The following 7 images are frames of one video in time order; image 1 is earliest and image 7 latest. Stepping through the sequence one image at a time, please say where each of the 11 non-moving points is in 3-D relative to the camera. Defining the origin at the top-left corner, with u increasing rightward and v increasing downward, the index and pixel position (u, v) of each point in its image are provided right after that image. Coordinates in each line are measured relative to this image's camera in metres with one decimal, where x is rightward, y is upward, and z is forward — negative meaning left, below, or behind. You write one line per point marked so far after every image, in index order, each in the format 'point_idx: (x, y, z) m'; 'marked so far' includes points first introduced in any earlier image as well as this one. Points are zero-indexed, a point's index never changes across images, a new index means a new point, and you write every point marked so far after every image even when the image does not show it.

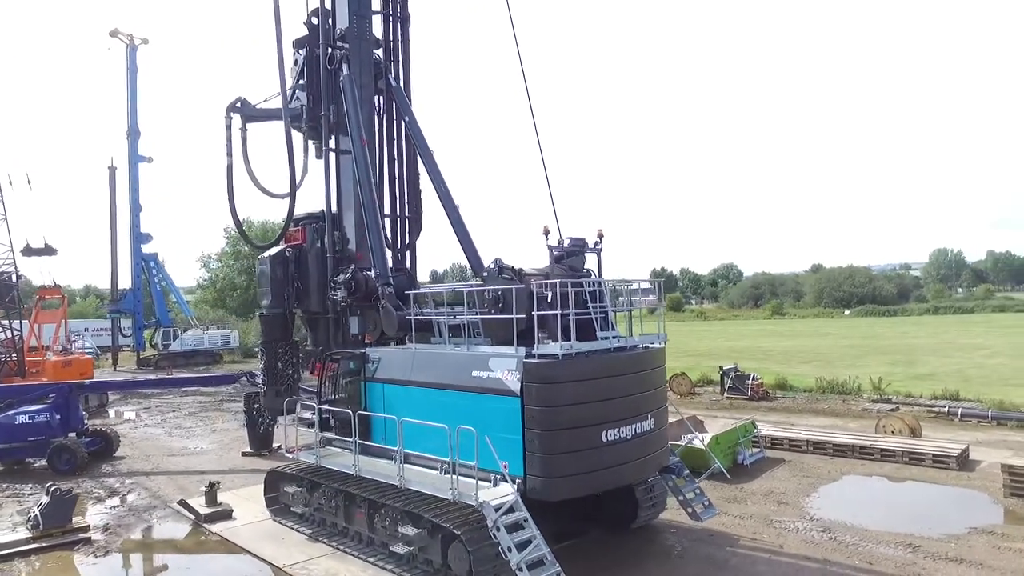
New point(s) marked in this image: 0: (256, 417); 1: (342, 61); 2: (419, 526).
0: (-4.8, -2.4, +13.8) m
1: (-2.4, +3.3, +10.6) m
2: (-1.0, -2.4, +7.5) m
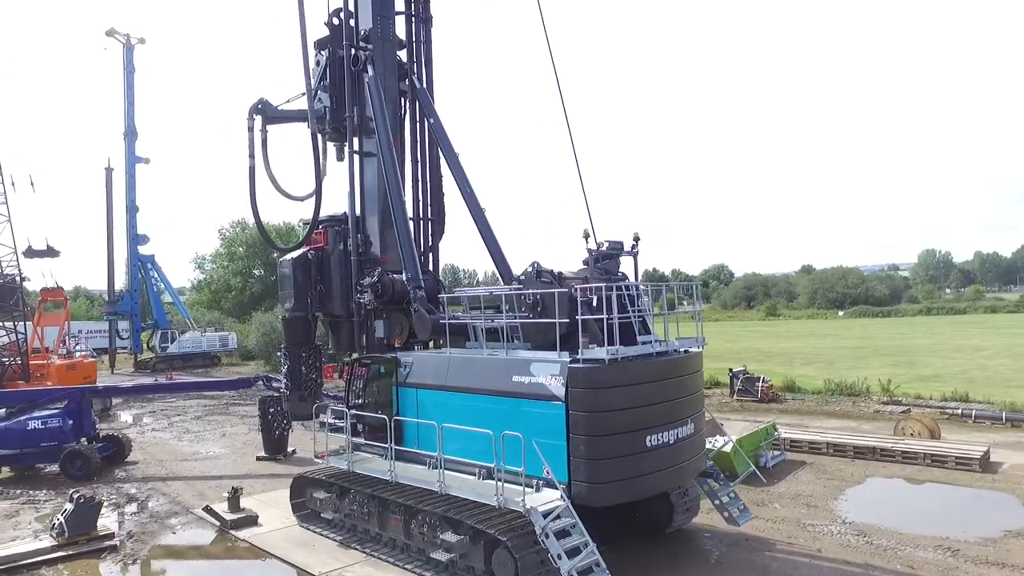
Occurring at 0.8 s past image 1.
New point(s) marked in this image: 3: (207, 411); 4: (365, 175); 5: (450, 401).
0: (-4.5, -2.5, +13.7) m
1: (-2.0, +3.2, +10.5) m
2: (-0.5, -2.5, +7.4) m
3: (-8.3, -3.4, +20.0) m
4: (-2.1, +1.7, +10.8) m
5: (-0.7, -1.3, +8.2) m
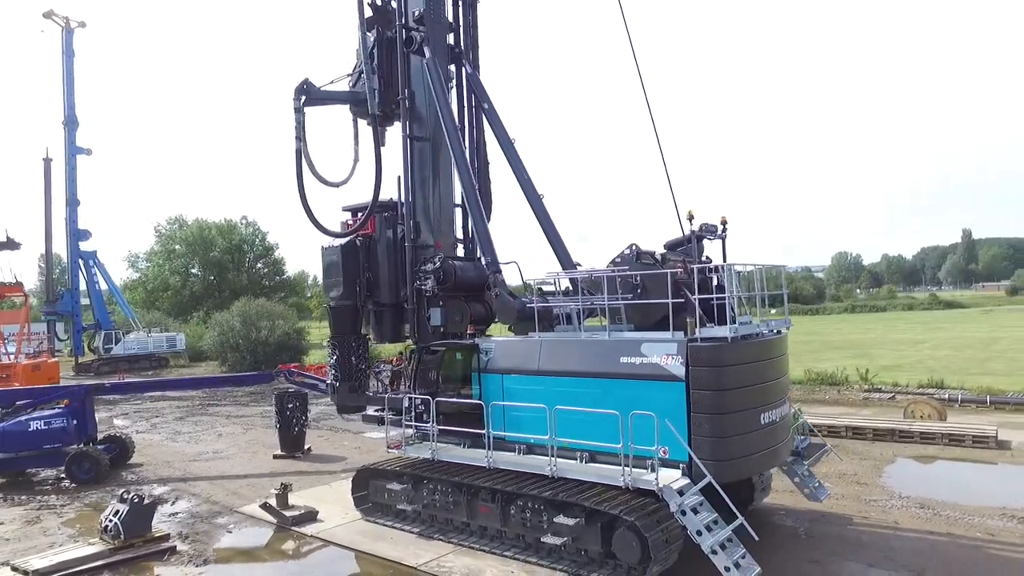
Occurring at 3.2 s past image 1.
0: (-4.0, -2.3, +13.2) m
1: (-1.2, +3.4, +10.3) m
2: (+0.6, -2.3, +7.4) m
3: (-8.5, -3.2, +19.0) m
4: (-1.4, +1.8, +10.5) m
5: (+0.4, -1.1, +8.1) m
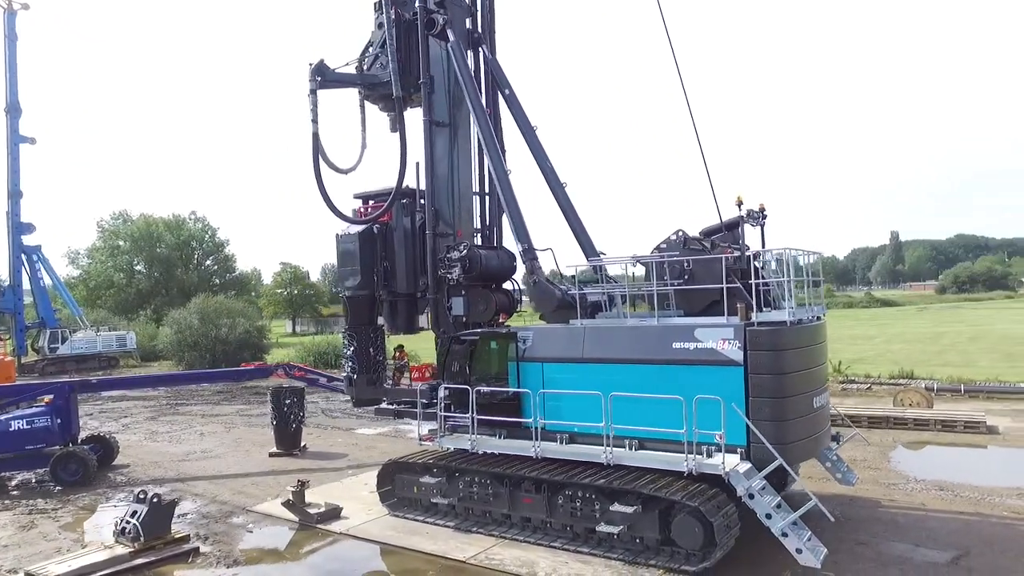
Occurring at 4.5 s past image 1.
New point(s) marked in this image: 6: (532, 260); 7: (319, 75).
0: (-3.9, -2.2, +12.7) m
1: (-0.9, +3.6, +10.0) m
2: (+1.1, -2.1, +7.3) m
3: (-8.8, -3.1, +18.2) m
4: (-1.1, +2.0, +10.3) m
5: (+0.9, -0.9, +8.0) m
6: (+0.2, +0.3, +8.7) m
7: (-2.7, +3.0, +10.2) m
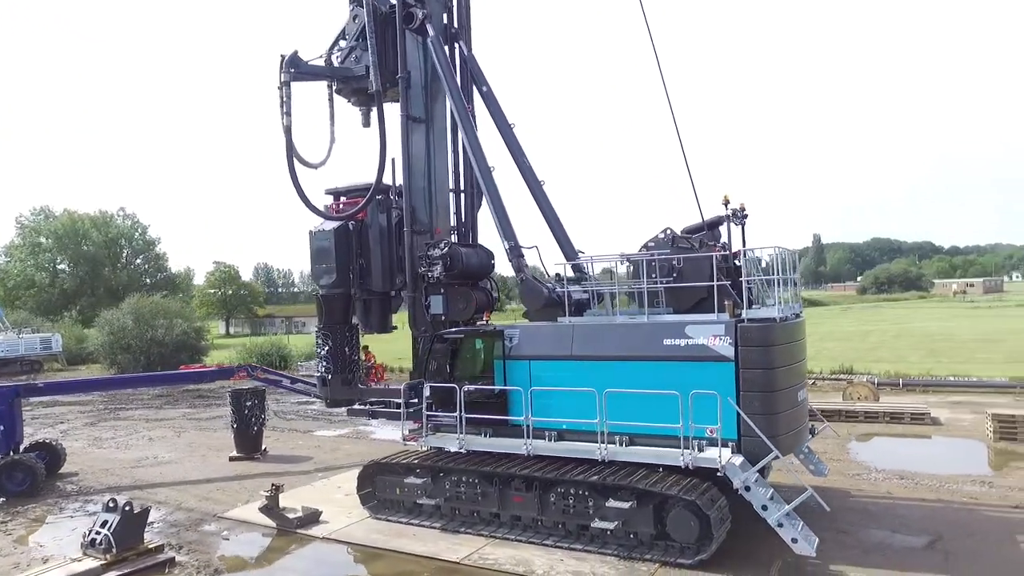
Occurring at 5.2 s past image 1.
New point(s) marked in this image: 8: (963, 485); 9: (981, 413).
0: (-4.4, -2.1, +12.3) m
1: (-1.2, +3.6, +9.9) m
2: (+1.1, -2.1, +7.3) m
3: (-9.8, -3.1, +17.3) m
4: (-1.4, +2.0, +10.1) m
5: (+0.7, -0.9, +8.0) m
6: (+0.1, +0.4, +8.6) m
7: (-3.0, +3.0, +9.9) m
8: (+5.7, -2.5, +9.3) m
9: (+8.9, -2.4, +13.9) m
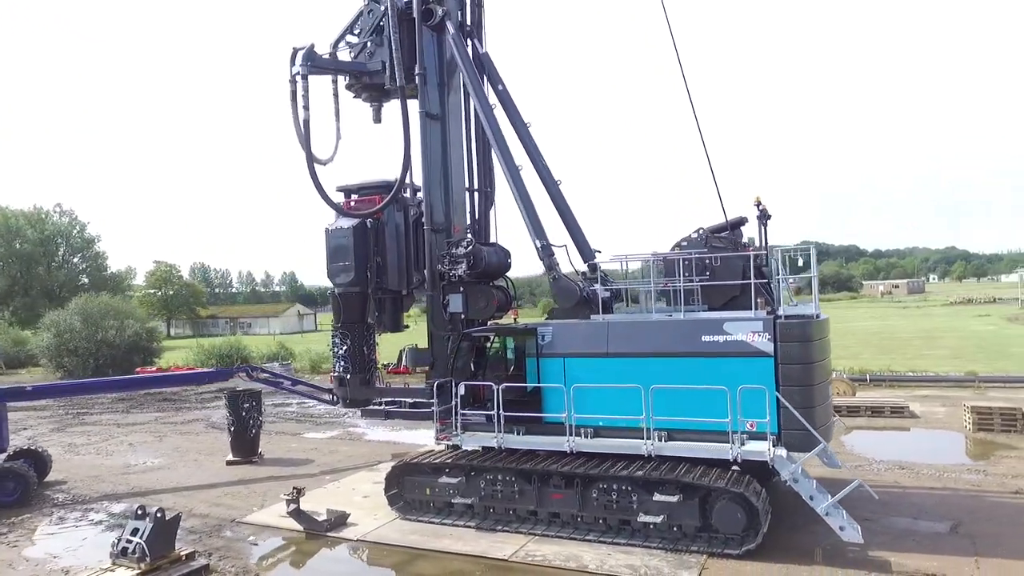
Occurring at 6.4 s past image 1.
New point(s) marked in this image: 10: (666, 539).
0: (-4.3, -2.1, +11.9) m
1: (-0.9, +3.6, +9.8) m
2: (+1.6, -2.1, +7.5) m
3: (-10.1, -3.0, +16.4) m
4: (-1.1, +2.0, +10.1) m
5: (+1.2, -0.9, +8.1) m
6: (+0.4, +0.4, +8.7) m
7: (-2.7, +3.0, +9.7) m
8: (+6.0, -2.5, +9.8) m
9: (+8.8, -2.4, +14.7) m
10: (+1.6, -2.6, +7.6) m
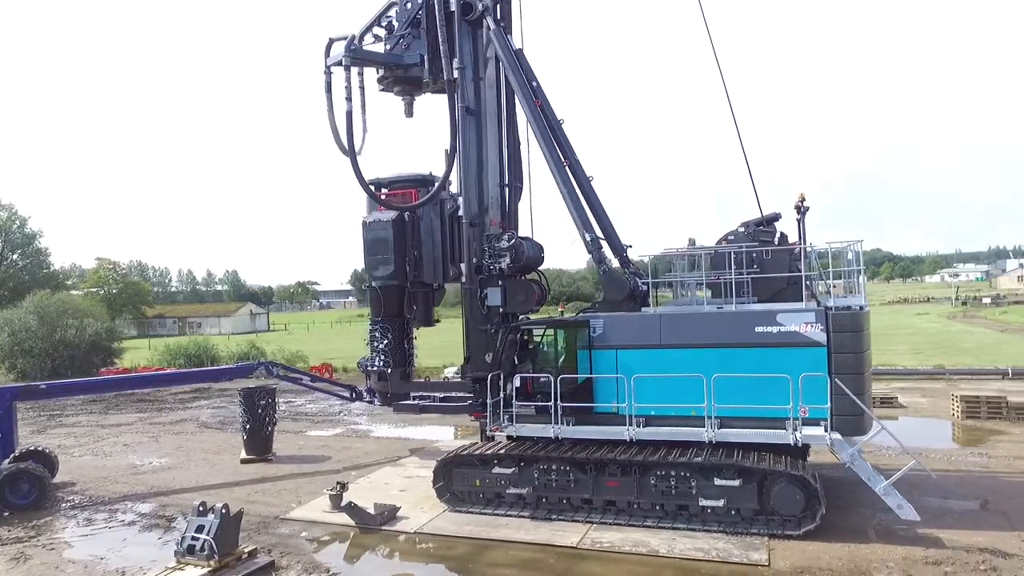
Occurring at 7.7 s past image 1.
0: (-4.0, -2.0, +11.7) m
1: (-0.4, +3.7, +9.9) m
2: (+2.3, -2.0, +7.7) m
3: (-10.1, -2.9, +15.7) m
4: (-0.6, +2.1, +10.1) m
5: (+1.8, -0.8, +8.3) m
6: (+1.0, +0.5, +8.8) m
7: (-2.2, +3.1, +9.6) m
8: (+6.5, -2.4, +10.5) m
9: (+8.9, -2.3, +15.6) m
10: (+2.3, -2.5, +7.8) m
